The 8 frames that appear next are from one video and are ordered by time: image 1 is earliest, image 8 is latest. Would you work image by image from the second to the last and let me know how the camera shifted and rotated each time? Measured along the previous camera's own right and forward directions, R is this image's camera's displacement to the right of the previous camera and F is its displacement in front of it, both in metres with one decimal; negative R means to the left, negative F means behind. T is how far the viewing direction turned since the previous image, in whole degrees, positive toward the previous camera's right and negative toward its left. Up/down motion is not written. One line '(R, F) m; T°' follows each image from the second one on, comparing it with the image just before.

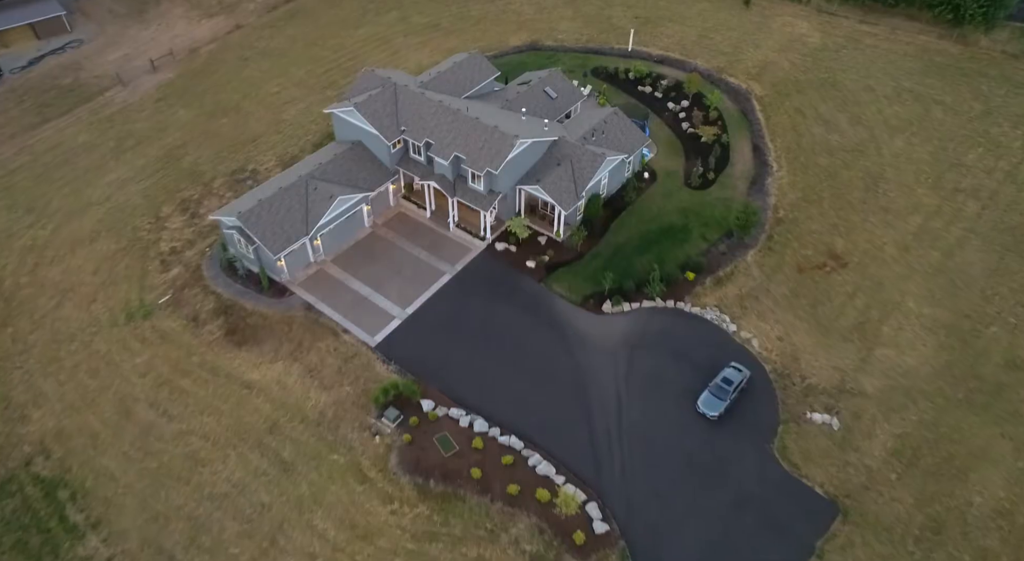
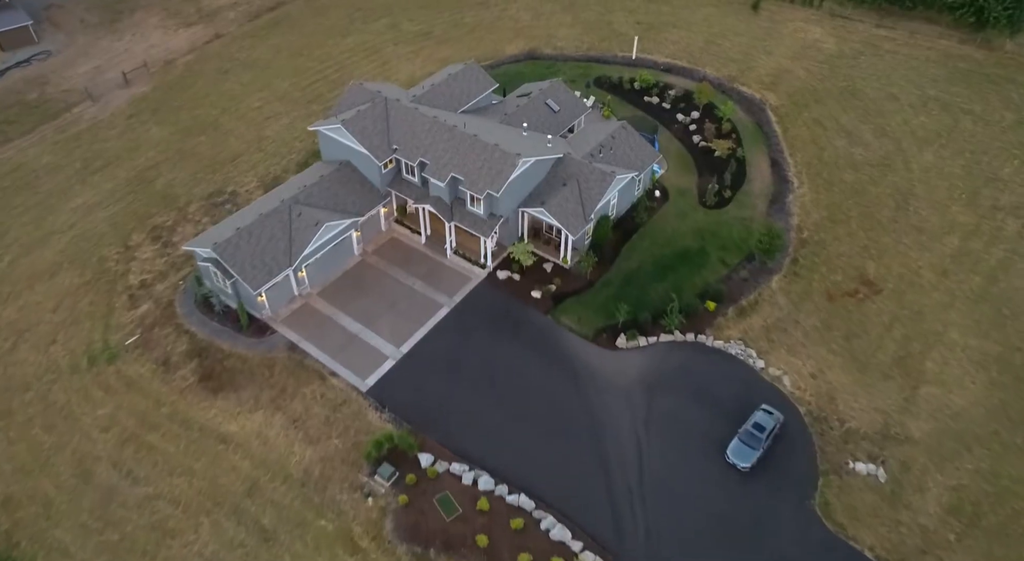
(-0.7, +3.5) m; +1°
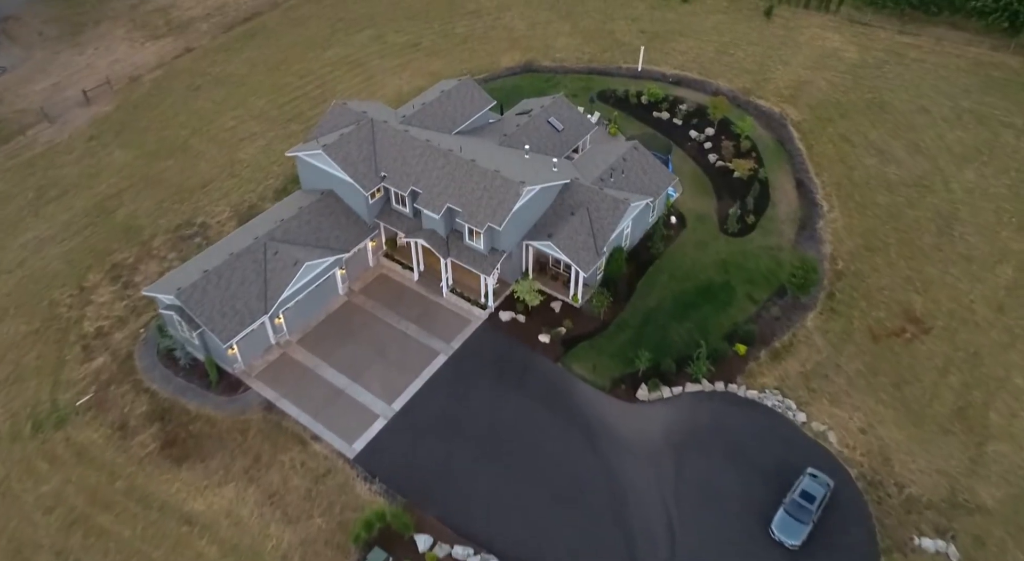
(-0.8, +4.1) m; +1°
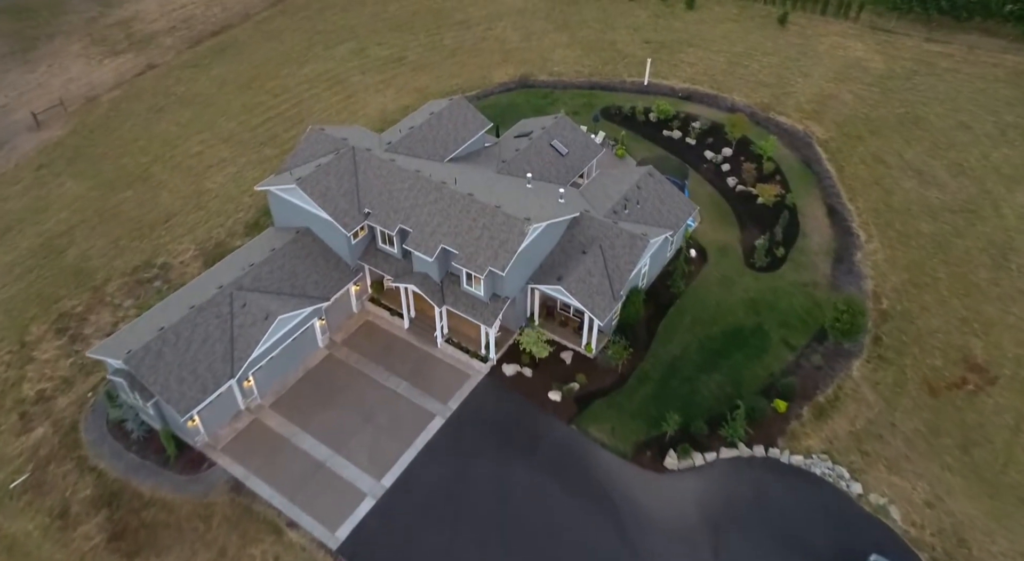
(-0.8, +4.2) m; +1°
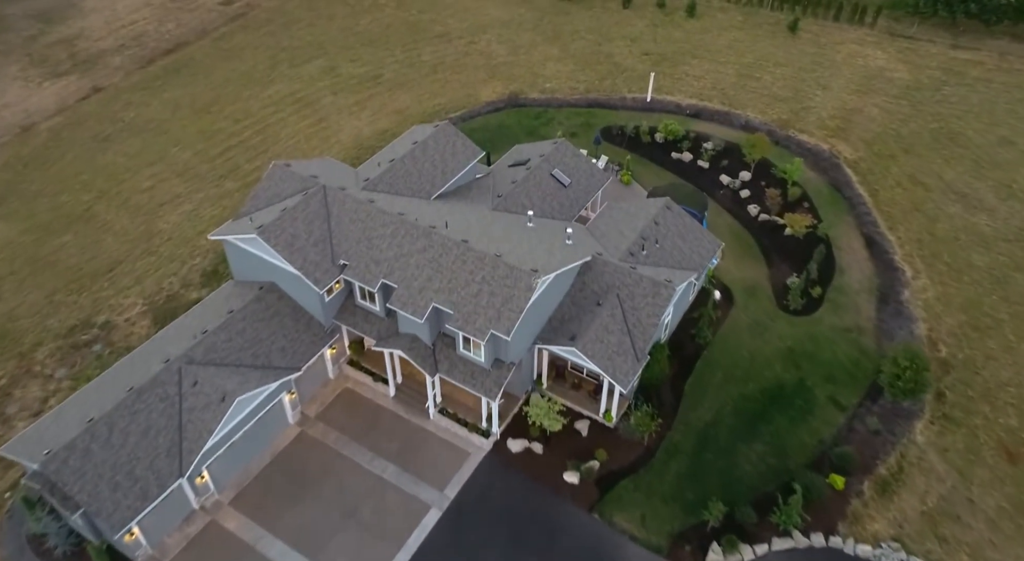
(-0.9, +4.5) m; +2°
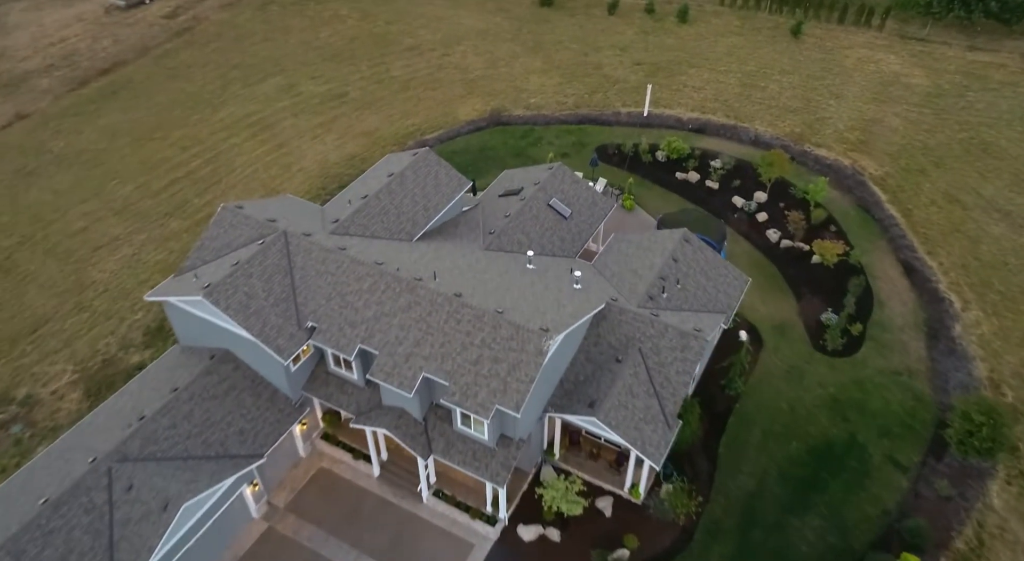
(-1.0, +4.1) m; +3°
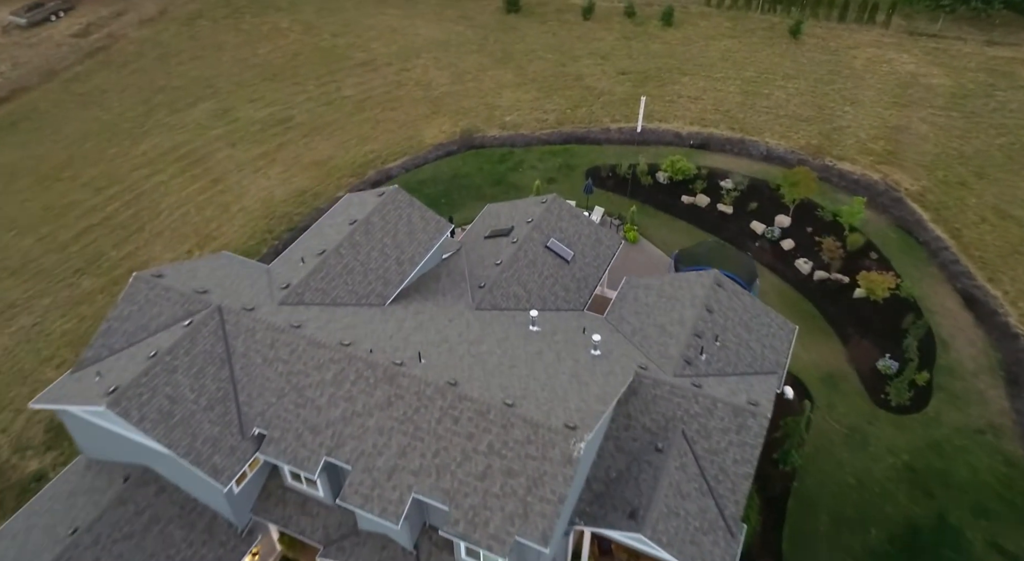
(-1.1, +4.9) m; +4°
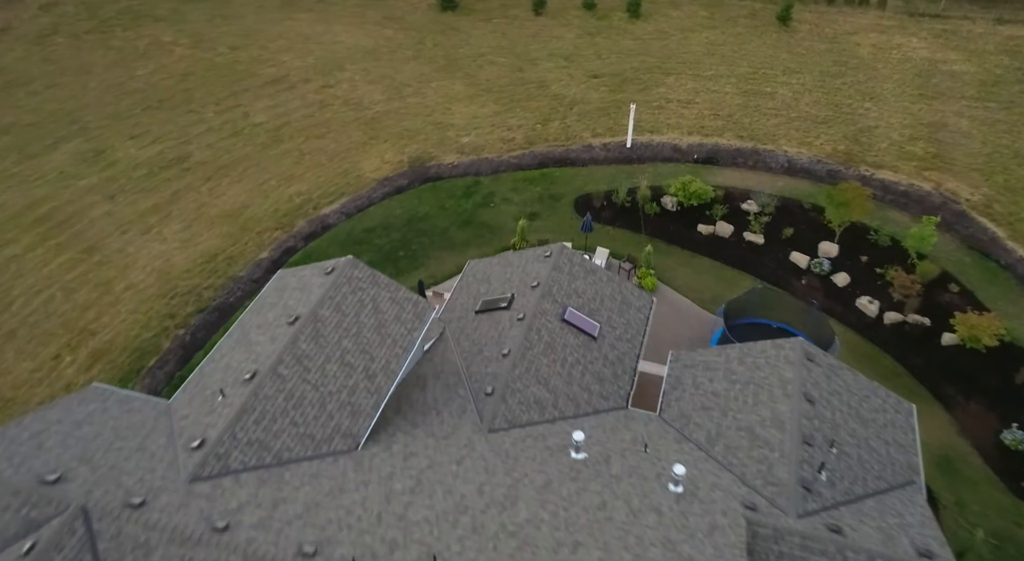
(-2.1, +6.4) m; +7°
